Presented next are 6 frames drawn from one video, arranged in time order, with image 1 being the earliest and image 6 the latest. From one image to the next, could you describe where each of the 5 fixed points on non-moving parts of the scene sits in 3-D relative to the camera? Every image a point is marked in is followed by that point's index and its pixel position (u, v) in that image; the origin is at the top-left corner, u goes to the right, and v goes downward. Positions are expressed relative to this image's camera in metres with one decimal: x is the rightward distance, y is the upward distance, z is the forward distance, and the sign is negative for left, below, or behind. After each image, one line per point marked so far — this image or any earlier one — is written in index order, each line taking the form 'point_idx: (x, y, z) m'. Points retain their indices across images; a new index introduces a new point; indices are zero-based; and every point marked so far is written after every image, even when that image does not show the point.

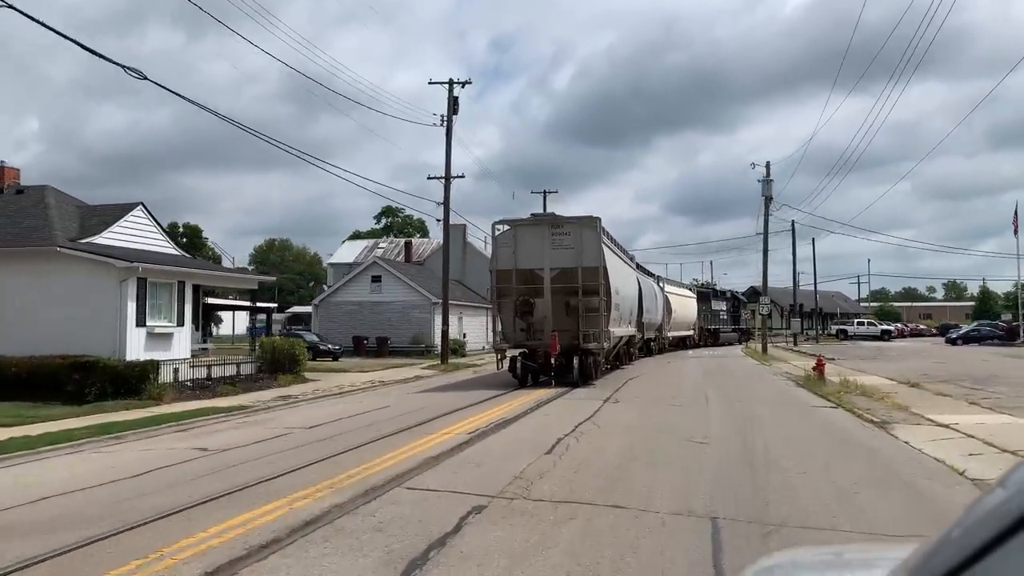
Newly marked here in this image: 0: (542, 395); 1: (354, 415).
0: (+1.1, -2.5, +19.2) m
1: (-3.2, -2.6, +16.7) m
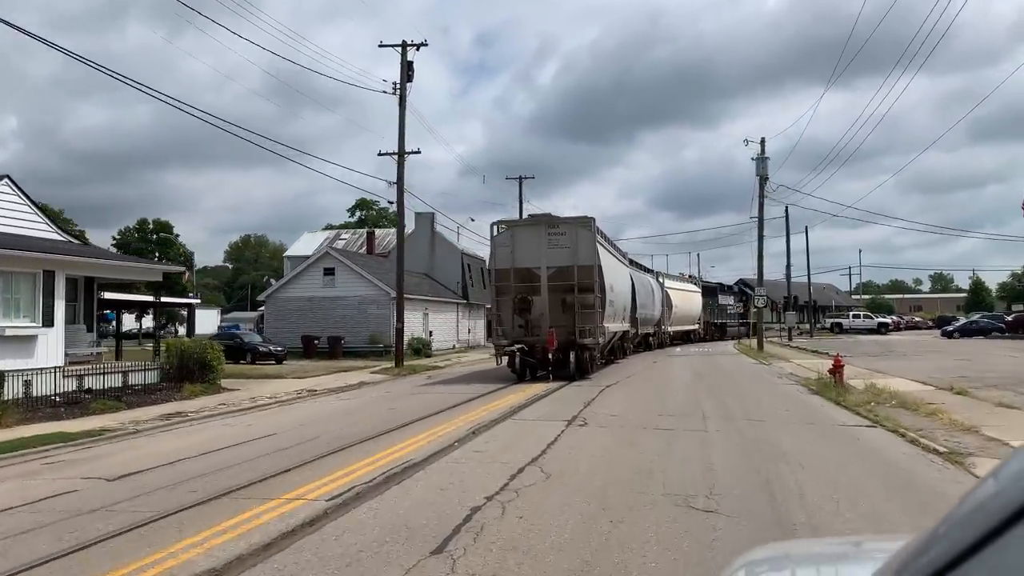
0: (0.0, -2.2, +15.2) m
1: (-4.2, -2.3, +12.5) m
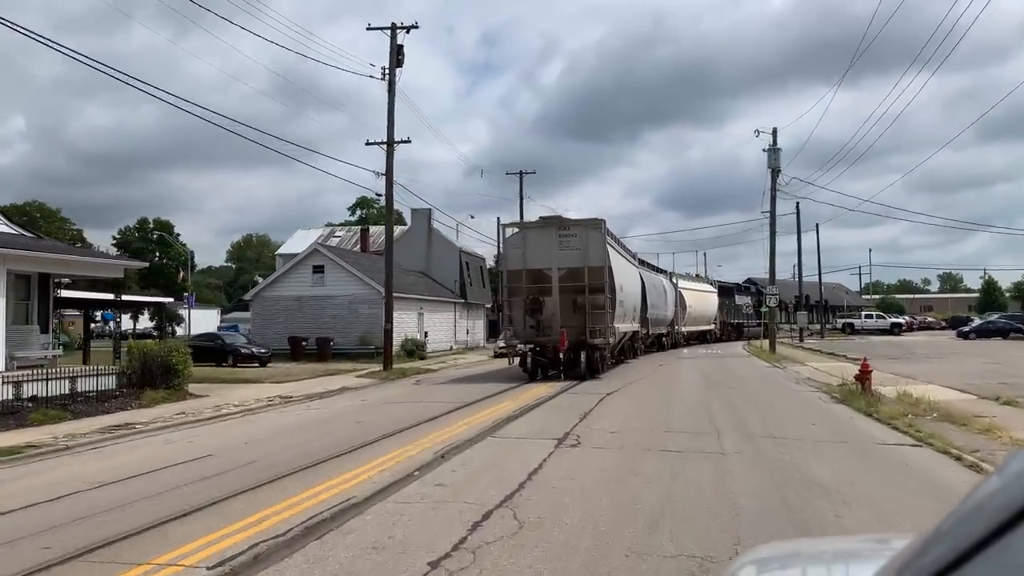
0: (-0.2, -2.1, +13.4) m
1: (-4.5, -2.3, +10.8) m
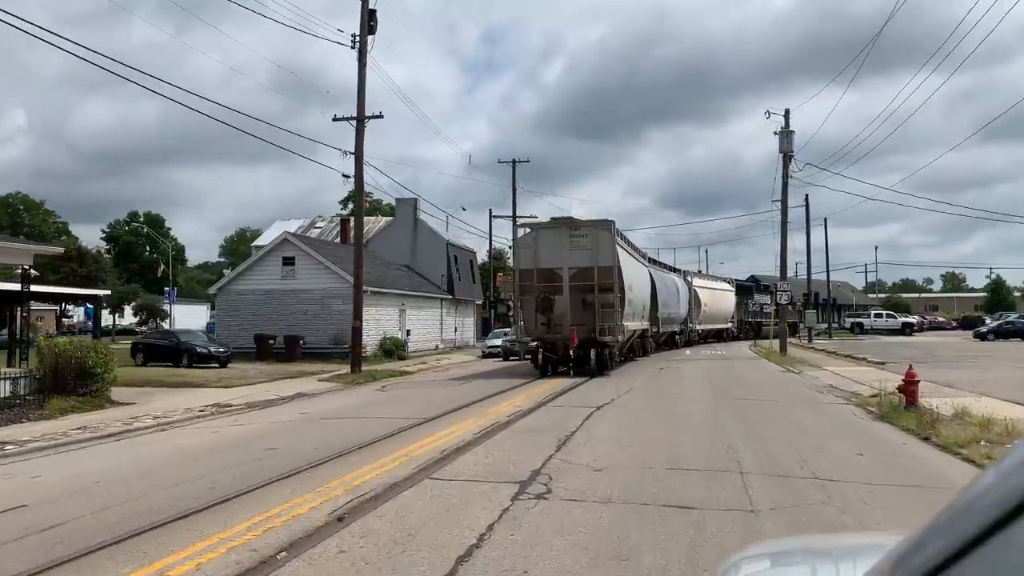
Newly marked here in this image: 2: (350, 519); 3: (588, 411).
0: (-0.8, -2.0, +10.5) m
1: (-5.0, -2.1, +7.9) m
2: (-1.3, -1.8, +6.1) m
3: (+1.2, -2.1, +13.2) m
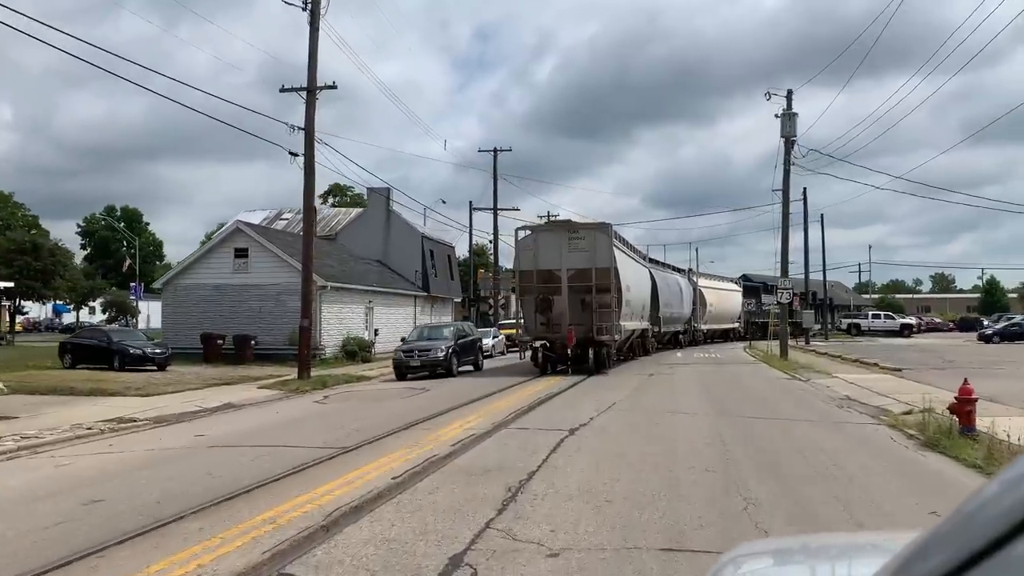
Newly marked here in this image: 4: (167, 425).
0: (-1.4, -1.9, +7.6) m
1: (-5.6, -2.0, +4.9) m
2: (-1.9, -1.7, +3.2) m
3: (+0.6, -2.0, +10.3) m
4: (-6.1, -2.4, +13.8) m
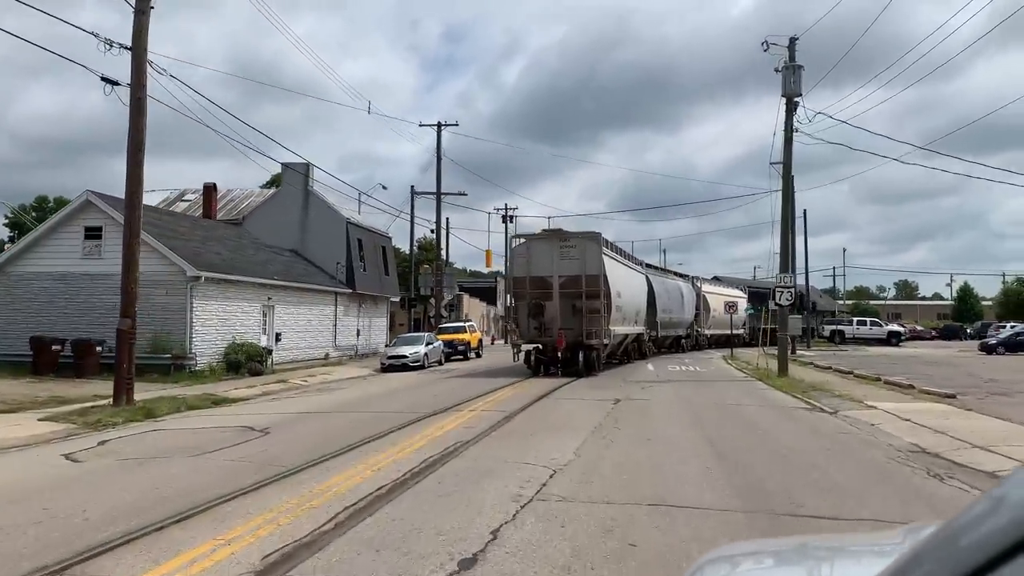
0: (-2.5, -1.6, +1.4) m
1: (-6.6, -1.6, -1.5) m
2: (-2.8, -1.4, -3.1) m
3: (-0.7, -1.7, +4.1) m
4: (-7.5, -2.1, +7.3) m
